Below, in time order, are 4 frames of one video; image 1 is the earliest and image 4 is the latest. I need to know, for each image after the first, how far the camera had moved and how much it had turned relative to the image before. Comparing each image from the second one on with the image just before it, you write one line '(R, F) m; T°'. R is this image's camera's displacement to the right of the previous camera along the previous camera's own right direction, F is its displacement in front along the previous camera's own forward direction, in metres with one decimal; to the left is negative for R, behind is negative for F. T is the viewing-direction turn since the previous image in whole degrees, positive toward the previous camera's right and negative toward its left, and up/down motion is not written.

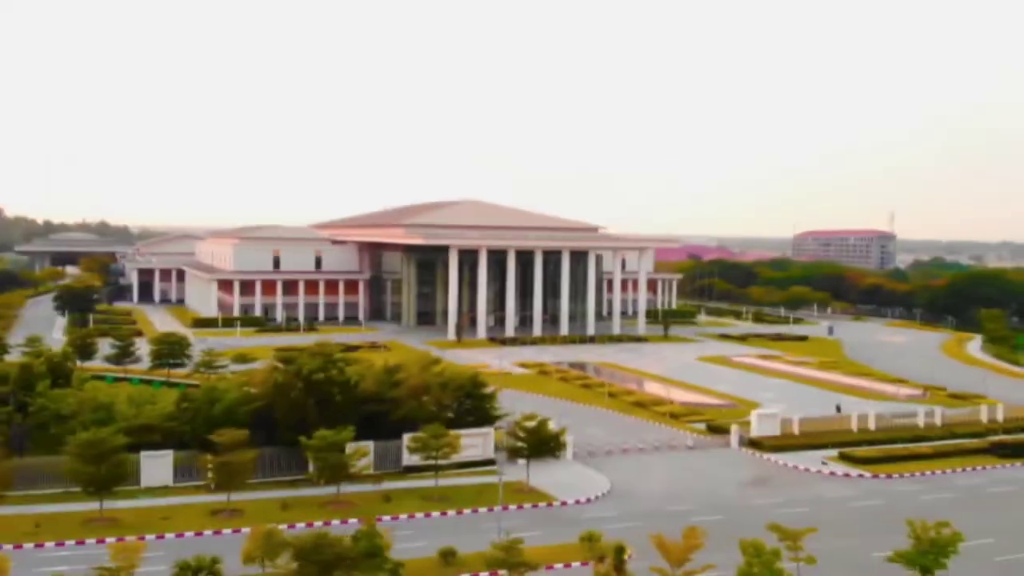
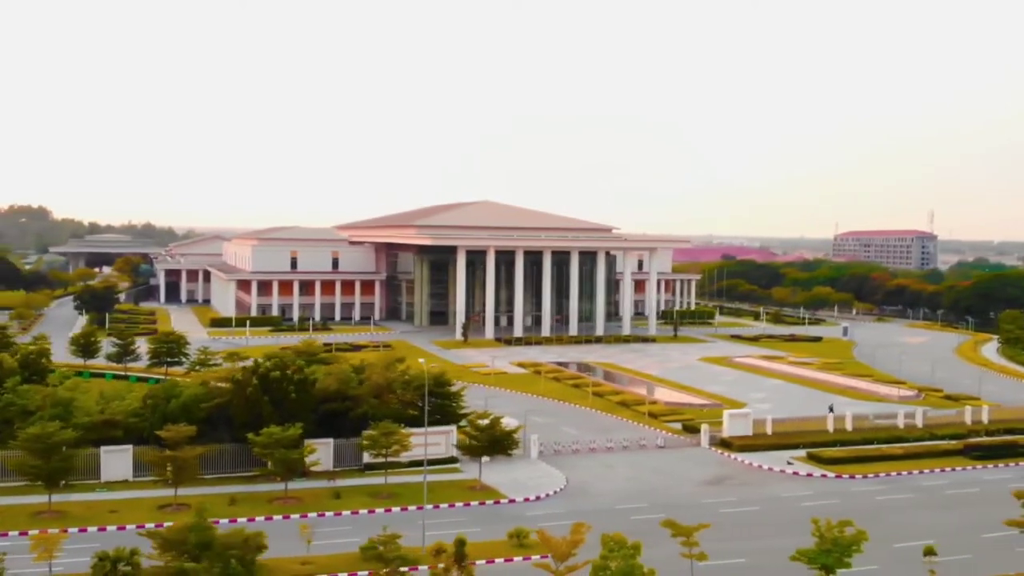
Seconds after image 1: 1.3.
(+2.0, 0.0) m; -2°
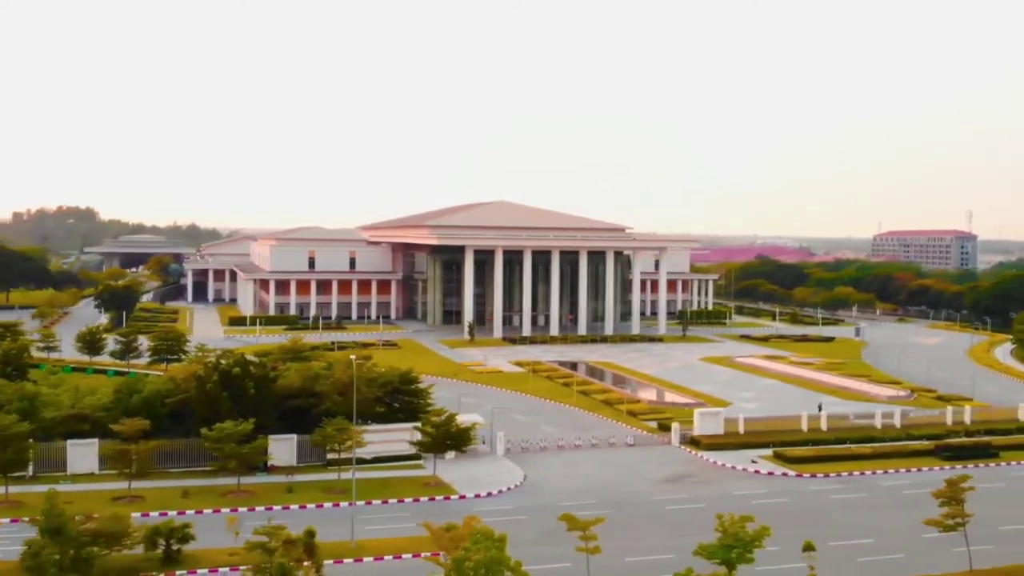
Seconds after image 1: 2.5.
(+2.0, -0.2) m; -2°
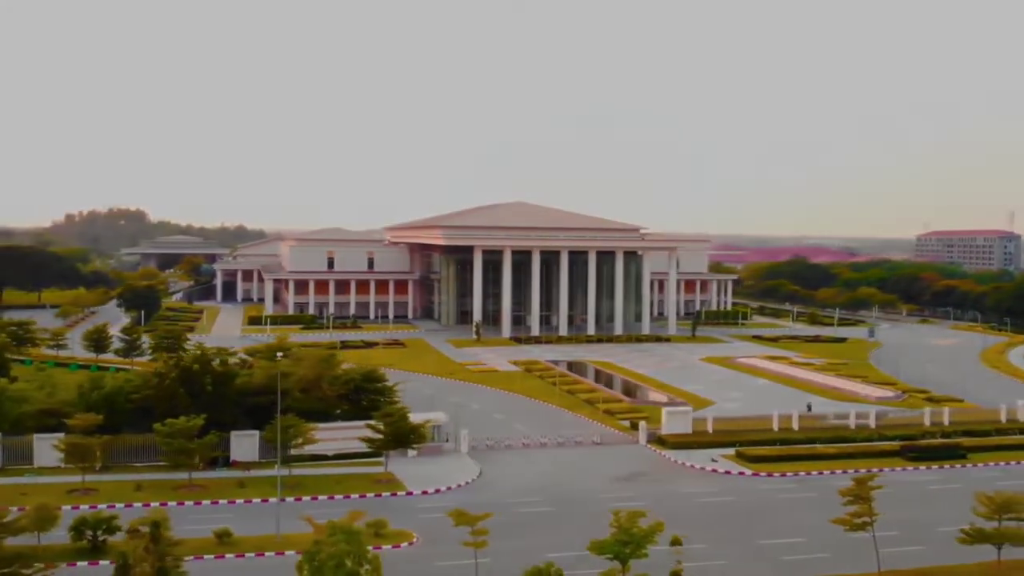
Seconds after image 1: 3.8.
(+2.2, -0.2) m; -2°
